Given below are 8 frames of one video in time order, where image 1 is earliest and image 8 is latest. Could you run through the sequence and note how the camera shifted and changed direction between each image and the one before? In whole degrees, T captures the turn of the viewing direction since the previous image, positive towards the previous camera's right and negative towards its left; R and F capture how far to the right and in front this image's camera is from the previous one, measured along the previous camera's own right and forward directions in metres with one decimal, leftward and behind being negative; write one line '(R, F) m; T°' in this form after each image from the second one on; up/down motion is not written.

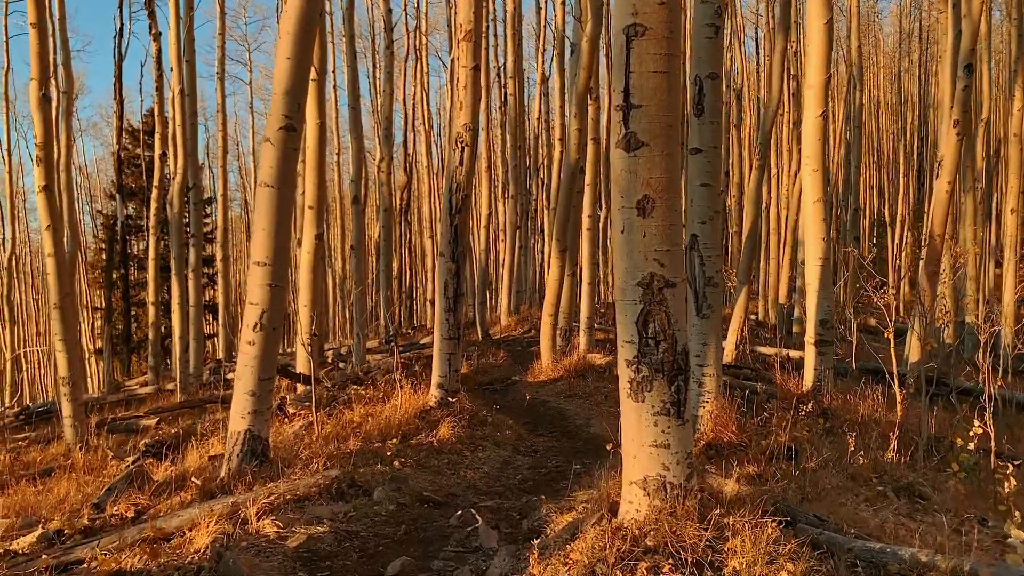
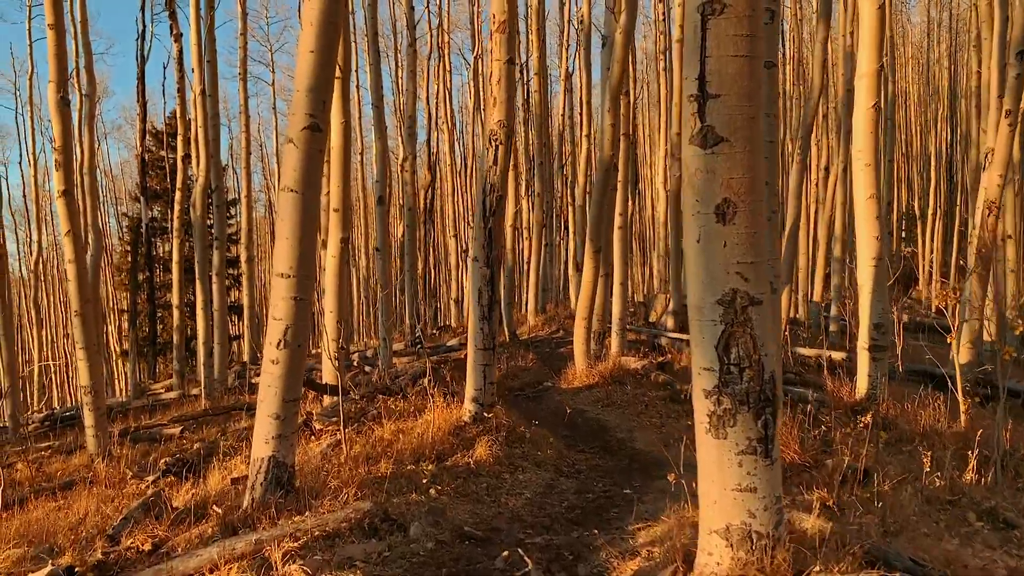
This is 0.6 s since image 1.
(-0.1, +0.3) m; -1°
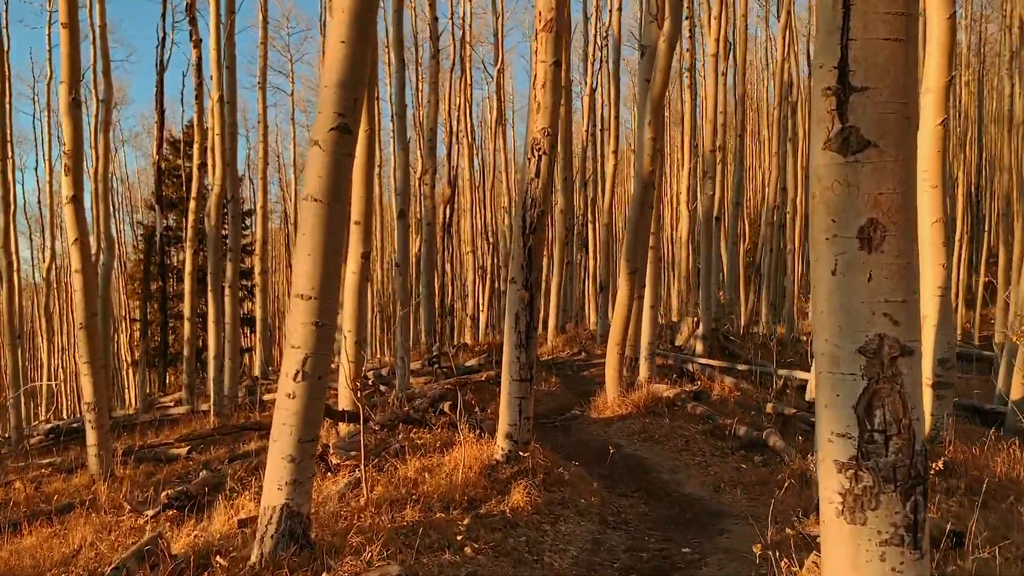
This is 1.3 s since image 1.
(-0.1, +0.5) m; -1°
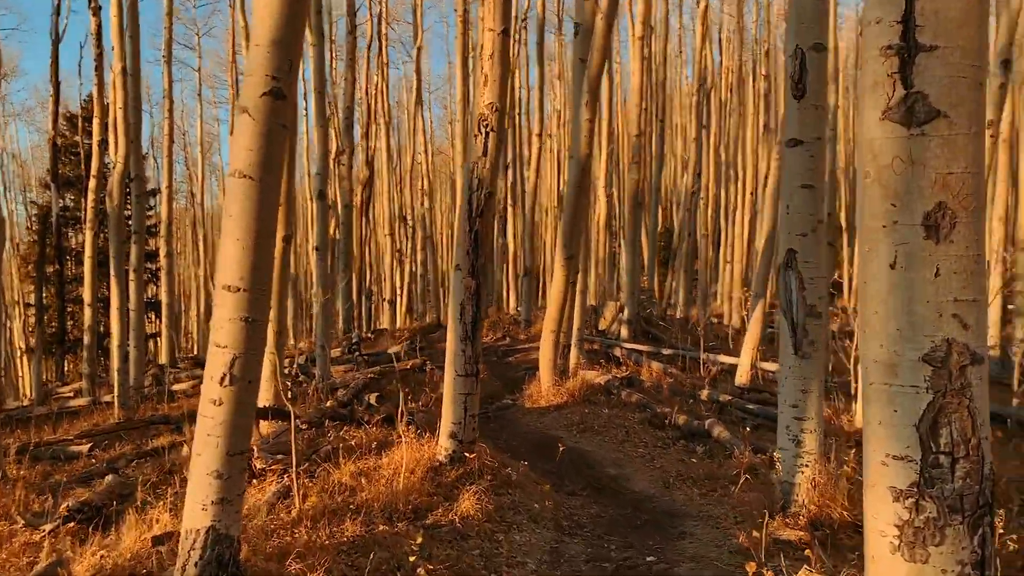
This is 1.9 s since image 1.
(-0.1, +0.3) m; +6°
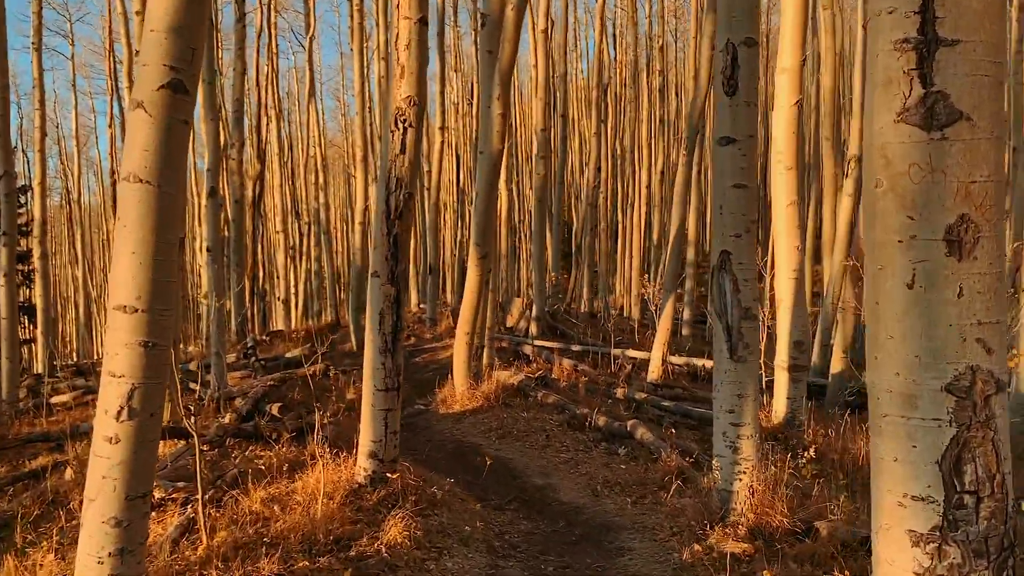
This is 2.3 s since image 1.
(-0.1, +0.2) m; +7°
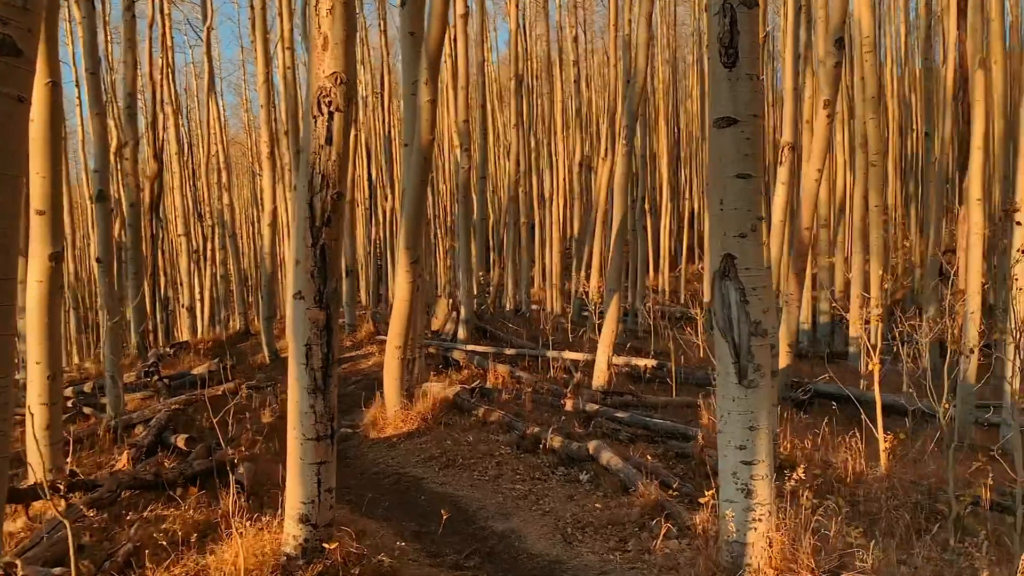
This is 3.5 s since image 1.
(-0.2, +0.7) m; +6°
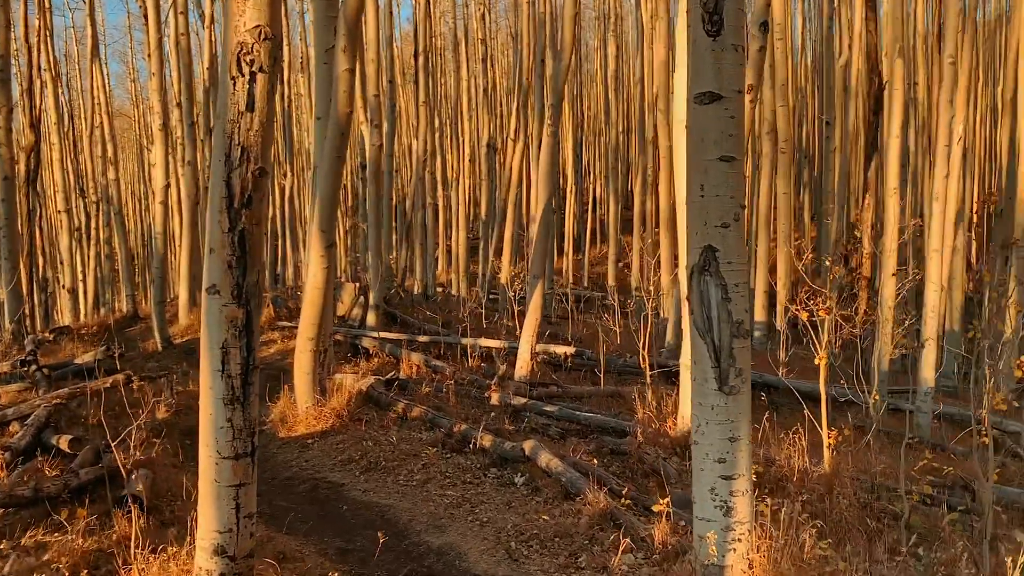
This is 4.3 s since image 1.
(-0.2, +0.4) m; +7°
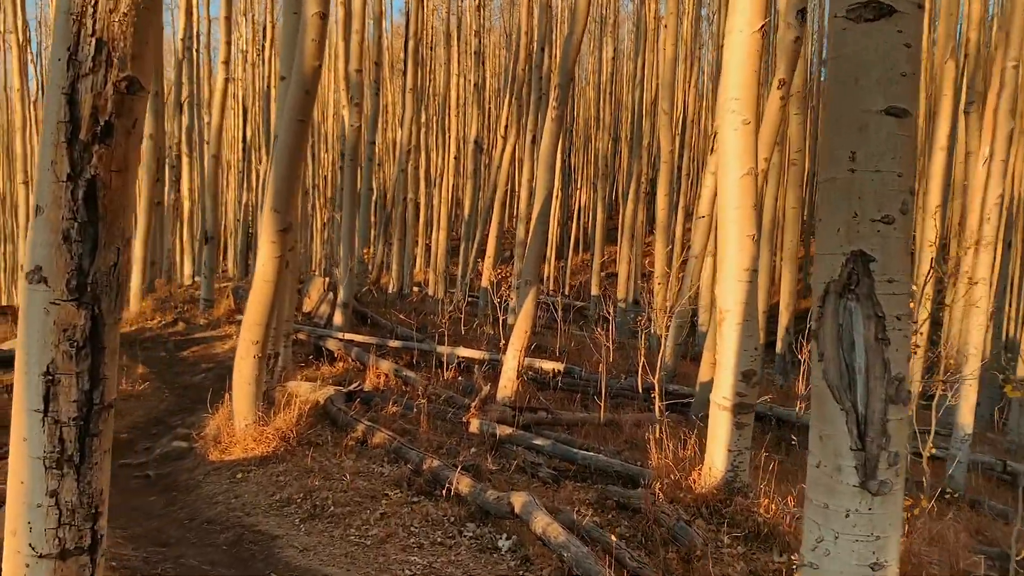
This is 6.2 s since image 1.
(-0.1, +1.0) m; +2°
